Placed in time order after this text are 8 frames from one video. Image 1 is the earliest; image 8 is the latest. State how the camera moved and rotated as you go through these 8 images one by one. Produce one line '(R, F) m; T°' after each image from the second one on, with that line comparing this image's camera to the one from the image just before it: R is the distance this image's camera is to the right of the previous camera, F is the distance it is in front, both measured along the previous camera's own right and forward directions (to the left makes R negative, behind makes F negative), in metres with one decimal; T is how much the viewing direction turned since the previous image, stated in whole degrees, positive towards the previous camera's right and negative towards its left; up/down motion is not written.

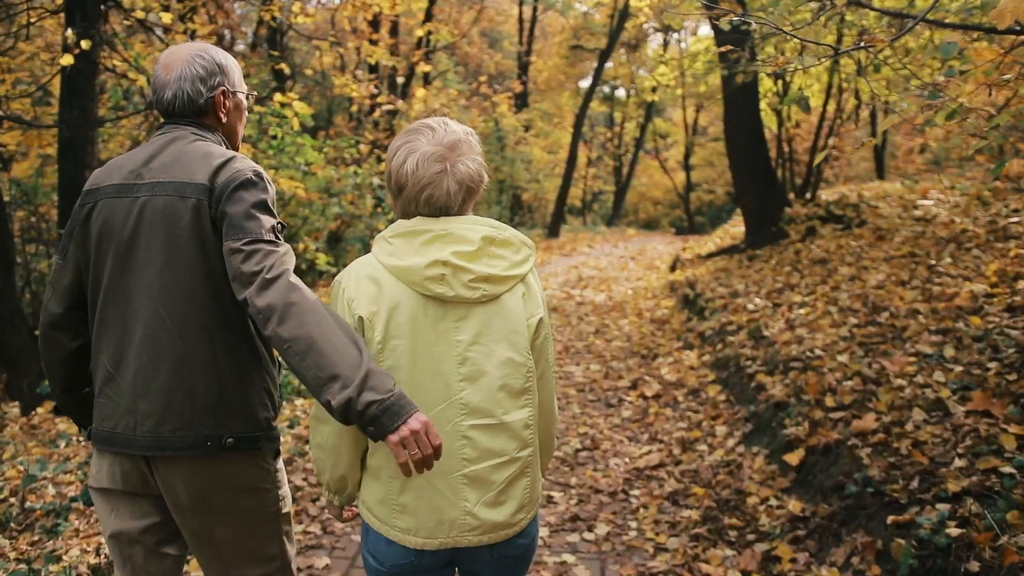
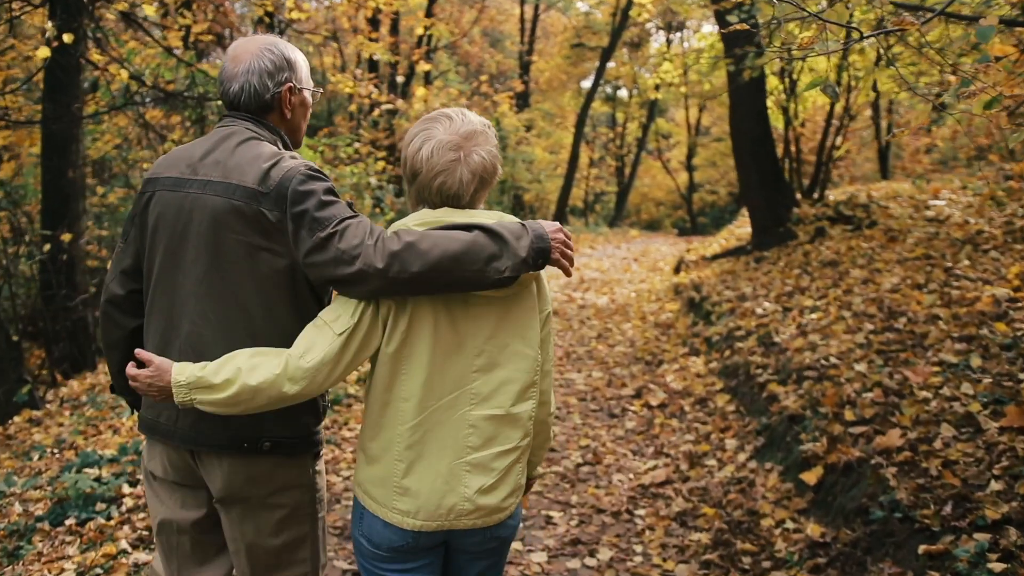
(0.0, +0.3) m; 0°
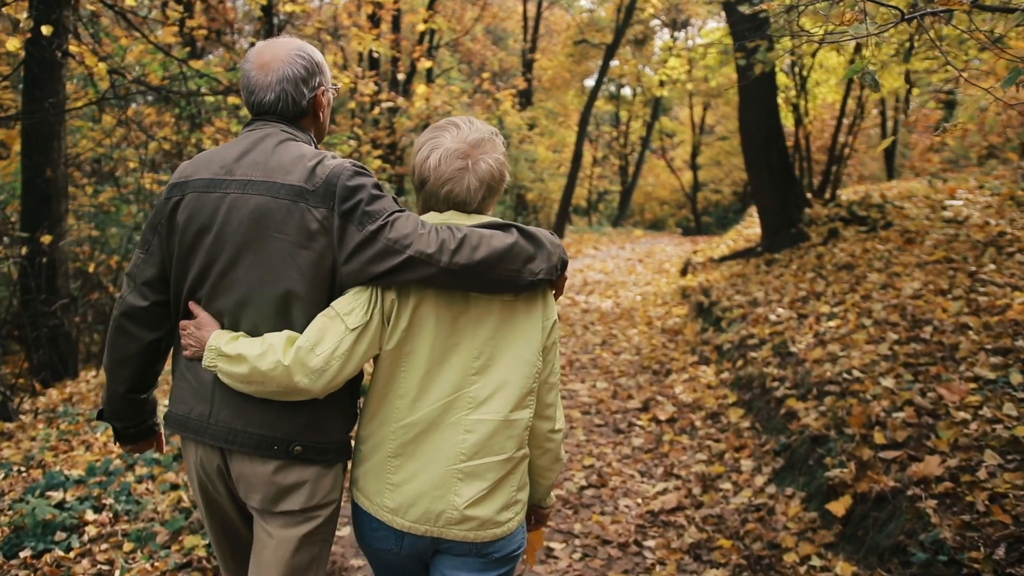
(0.0, +0.4) m; 0°
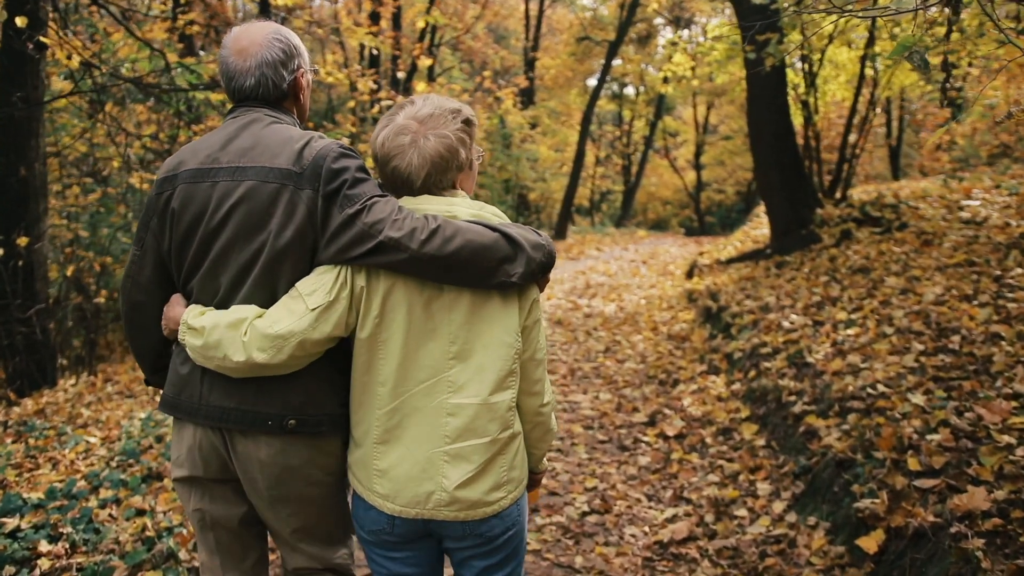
(0.0, +0.4) m; 0°
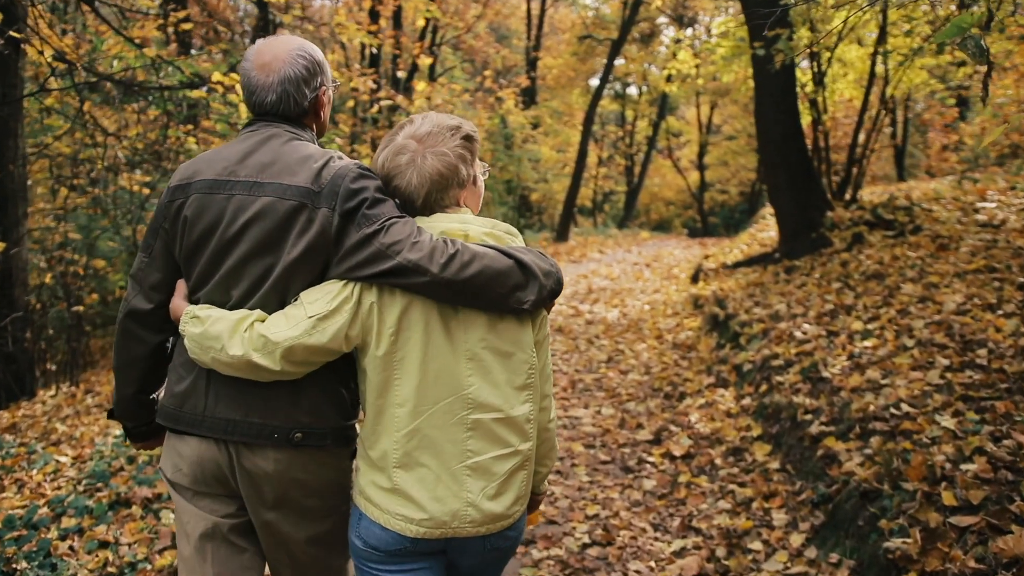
(0.0, +0.4) m; 0°
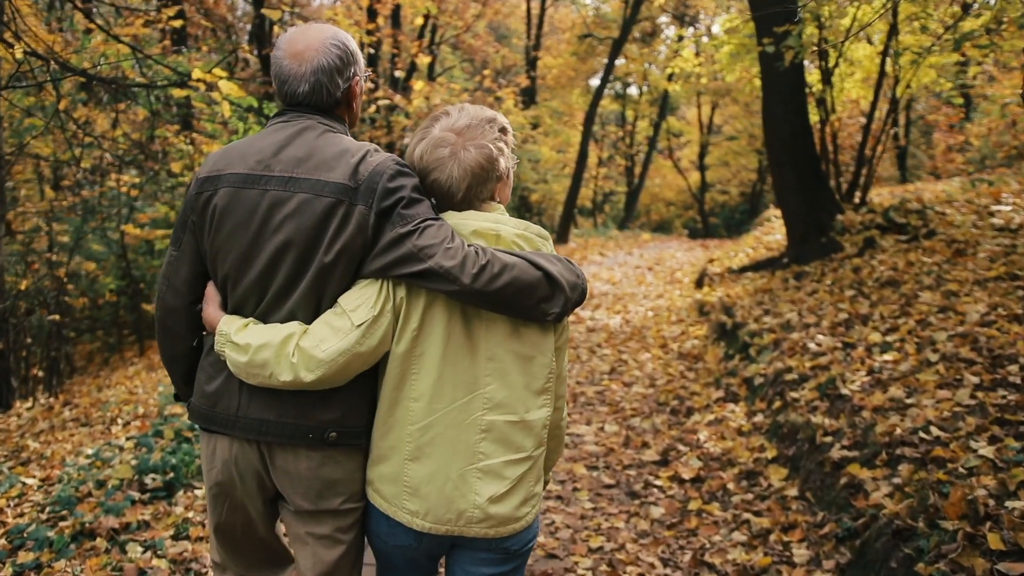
(0.0, +0.4) m; 0°
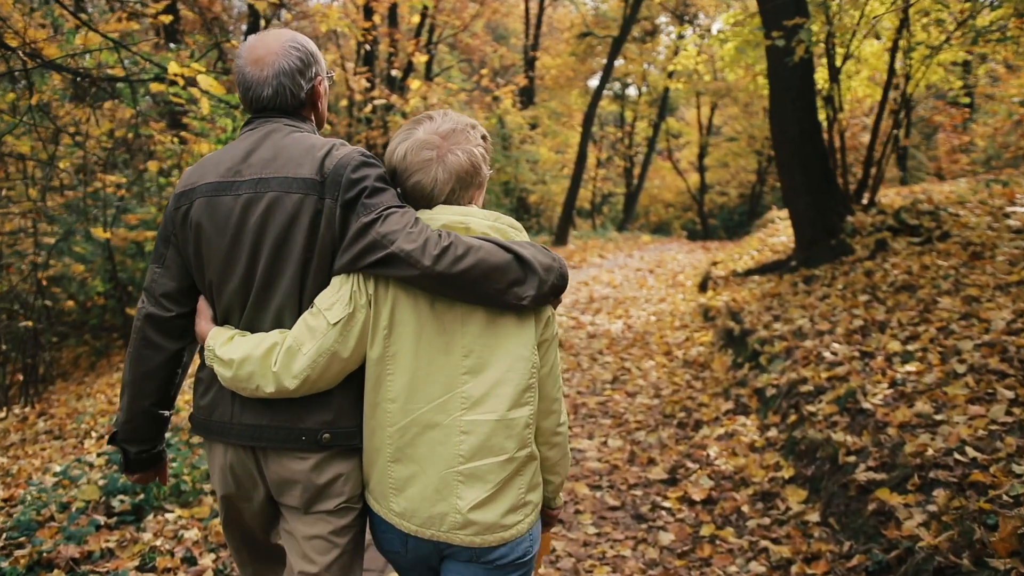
(0.0, +0.4) m; 0°
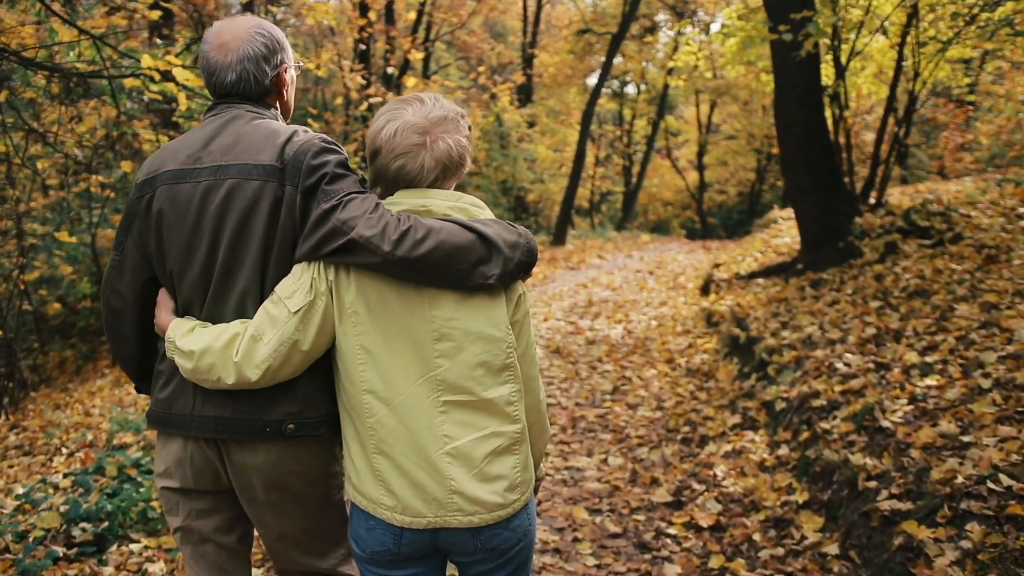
(0.0, +0.3) m; 0°
